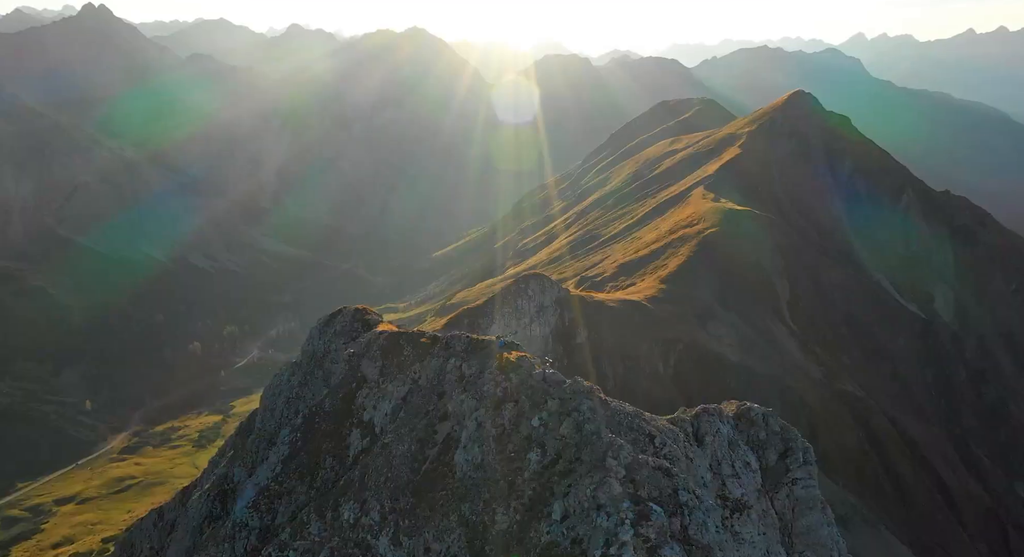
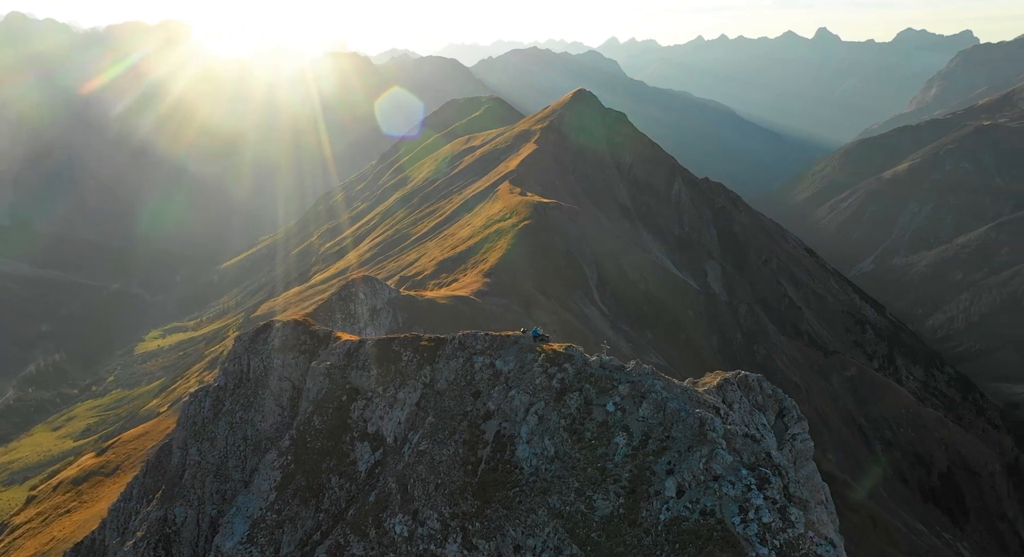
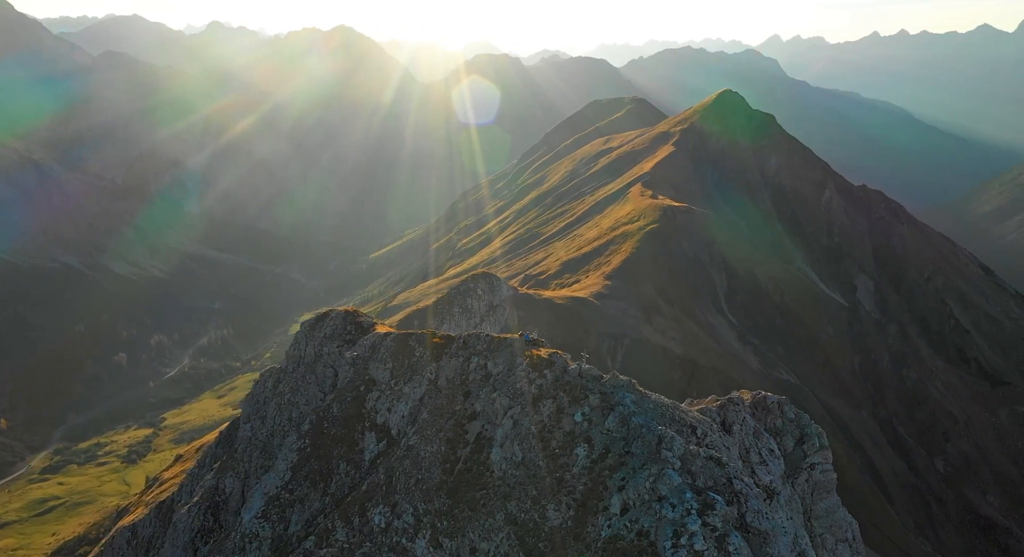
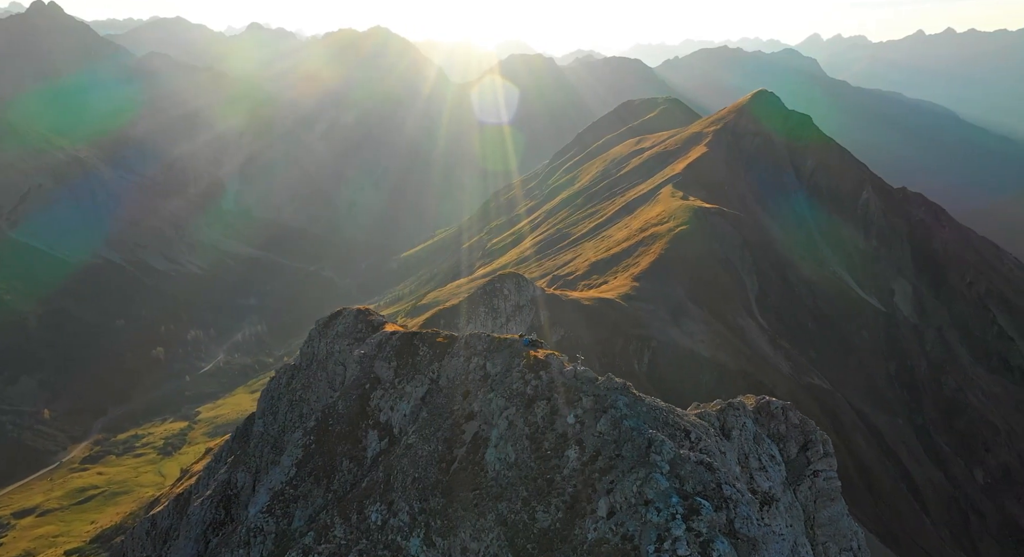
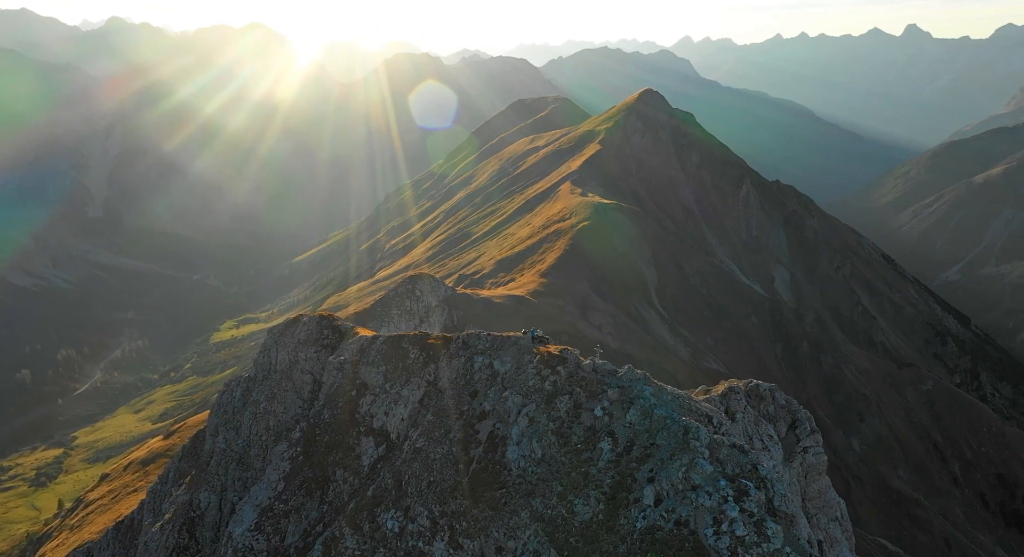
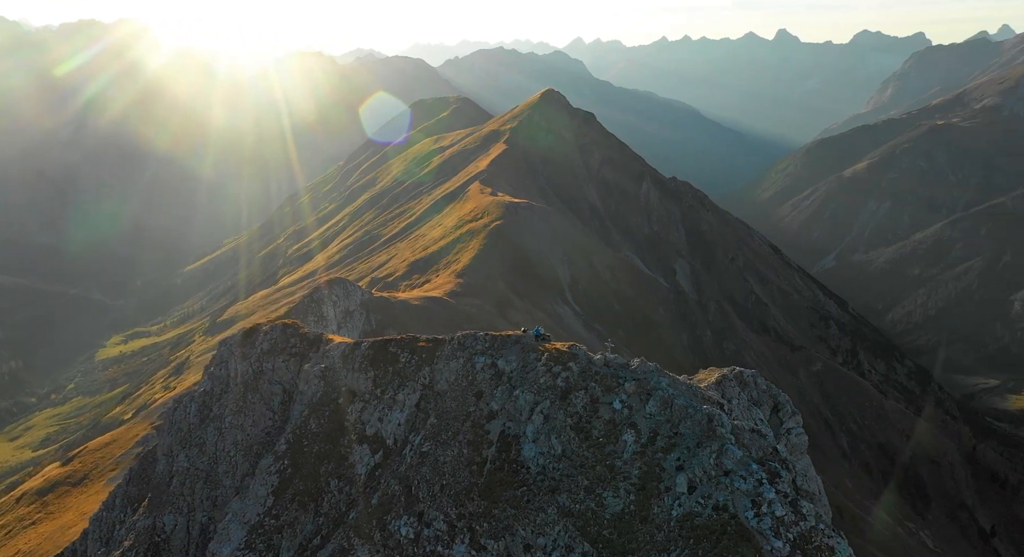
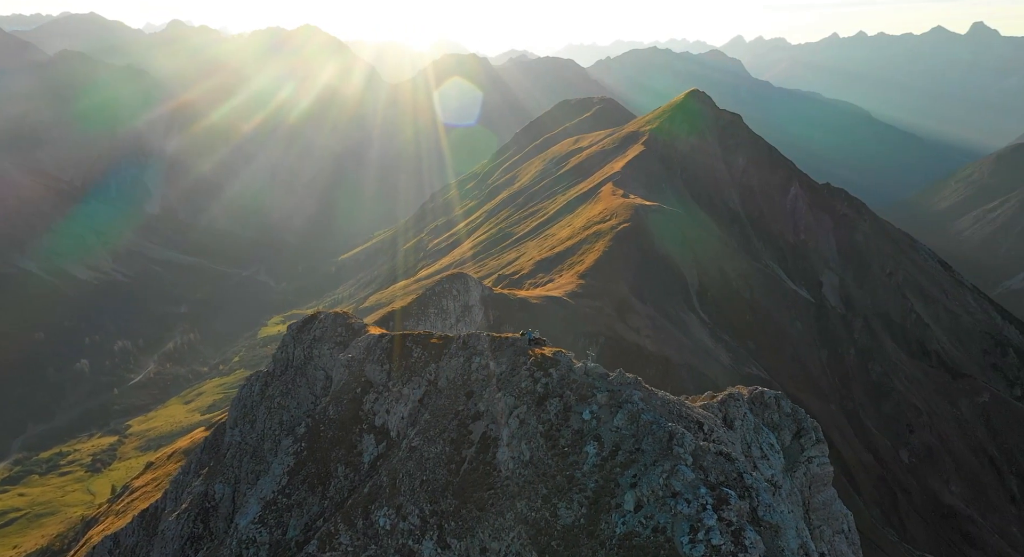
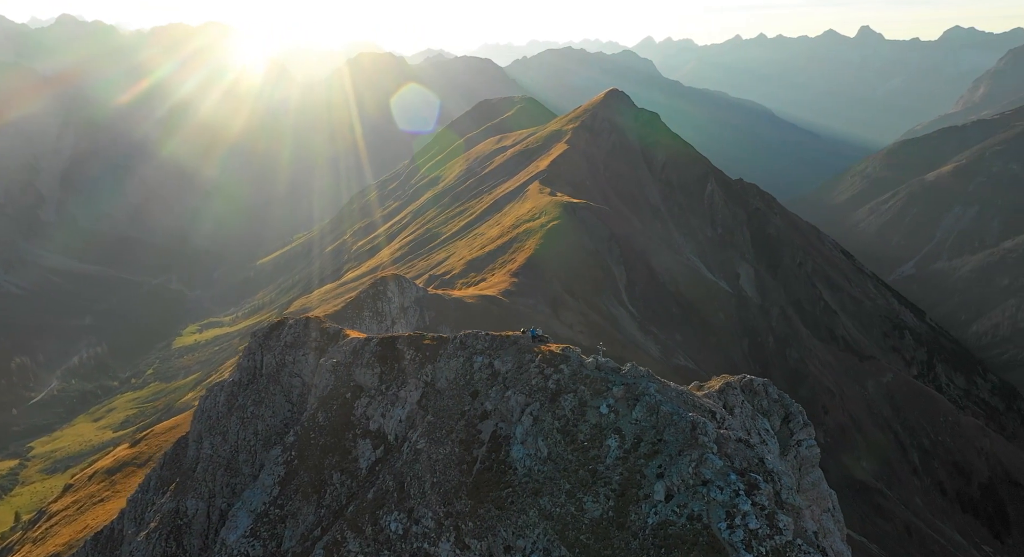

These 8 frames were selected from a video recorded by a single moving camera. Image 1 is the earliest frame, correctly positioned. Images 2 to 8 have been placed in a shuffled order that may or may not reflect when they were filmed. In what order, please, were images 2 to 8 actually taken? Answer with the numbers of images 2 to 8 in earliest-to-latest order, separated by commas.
4, 3, 7, 5, 8, 2, 6
